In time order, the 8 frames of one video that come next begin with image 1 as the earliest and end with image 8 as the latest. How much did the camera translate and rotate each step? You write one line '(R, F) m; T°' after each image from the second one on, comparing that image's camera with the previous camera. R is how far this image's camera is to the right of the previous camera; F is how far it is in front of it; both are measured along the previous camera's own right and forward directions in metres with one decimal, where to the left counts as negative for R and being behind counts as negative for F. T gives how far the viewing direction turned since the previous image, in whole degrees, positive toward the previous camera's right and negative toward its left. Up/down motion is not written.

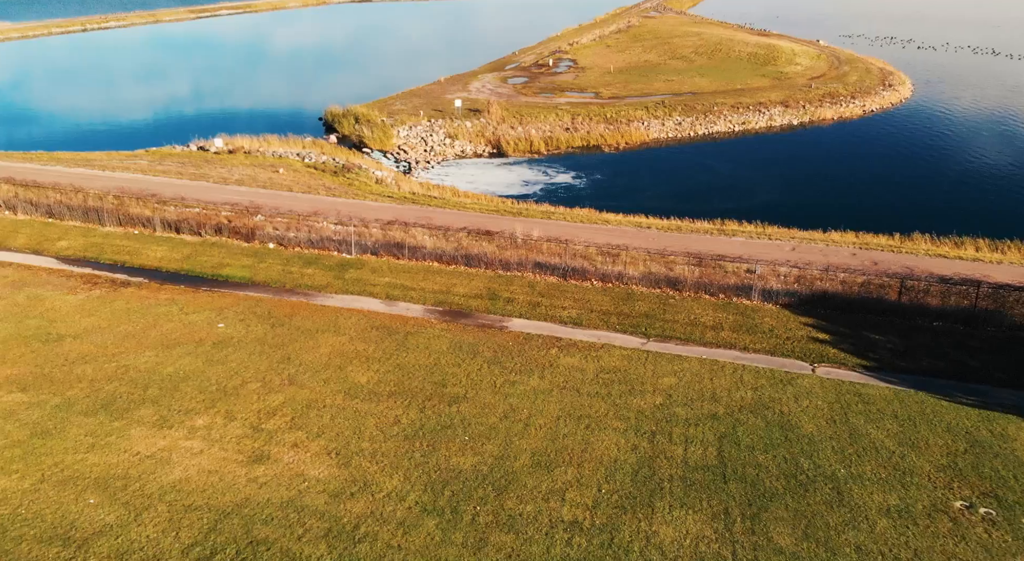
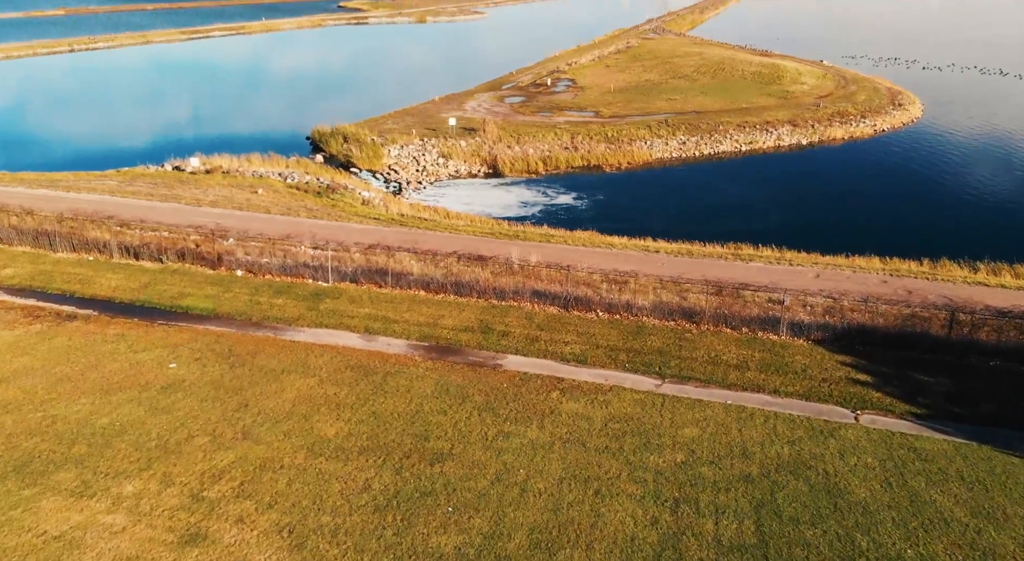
(+0.1, +2.5) m; 0°
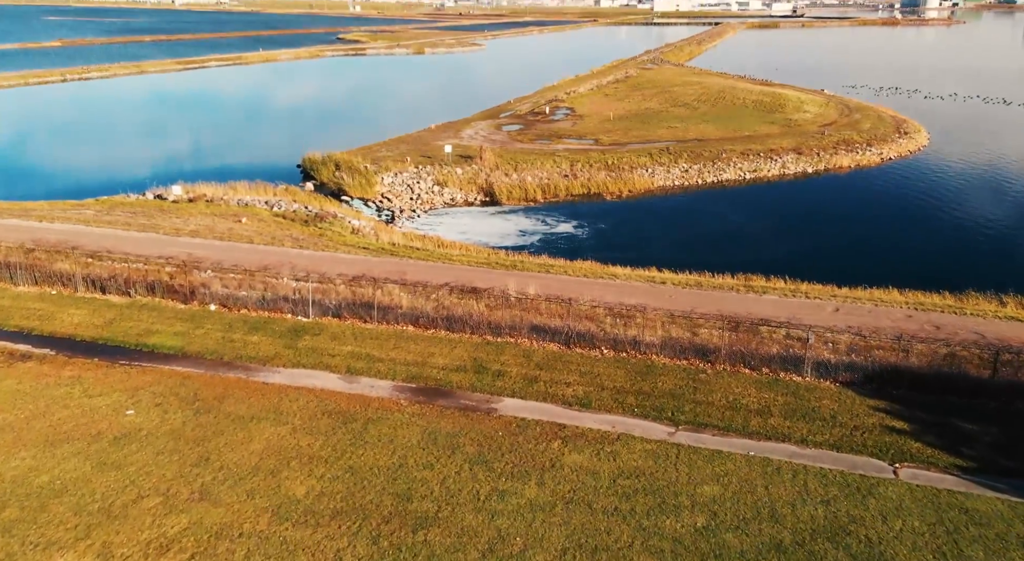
(+0.1, +1.6) m; 0°
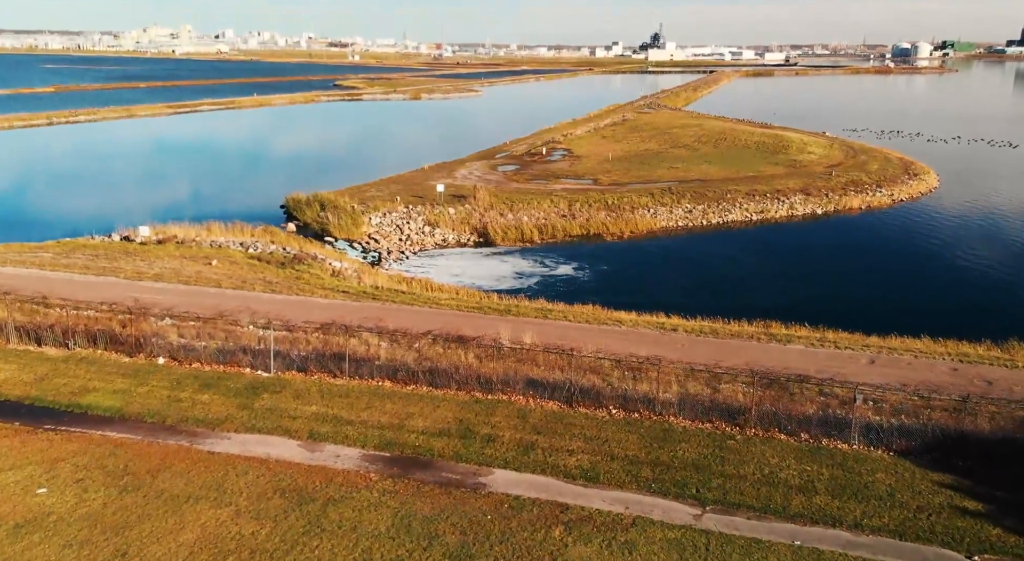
(+0.1, +2.5) m; 0°
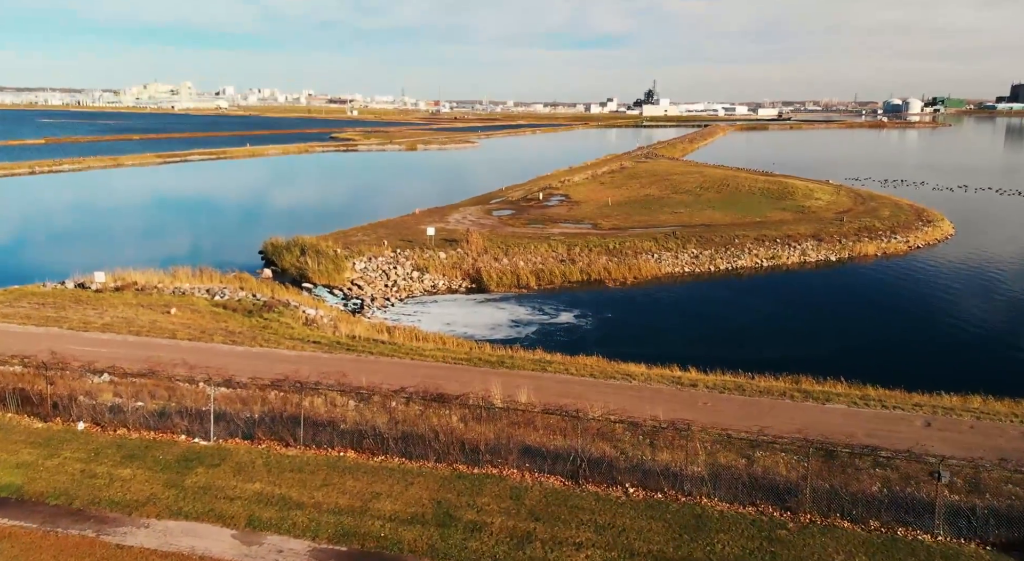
(+0.1, +2.8) m; 0°
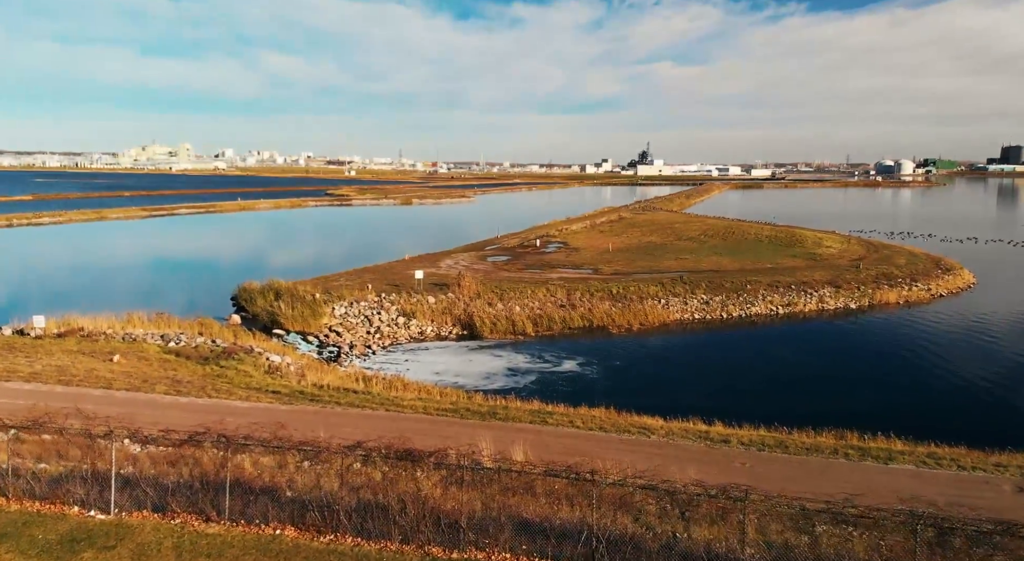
(+0.1, +3.0) m; 0°
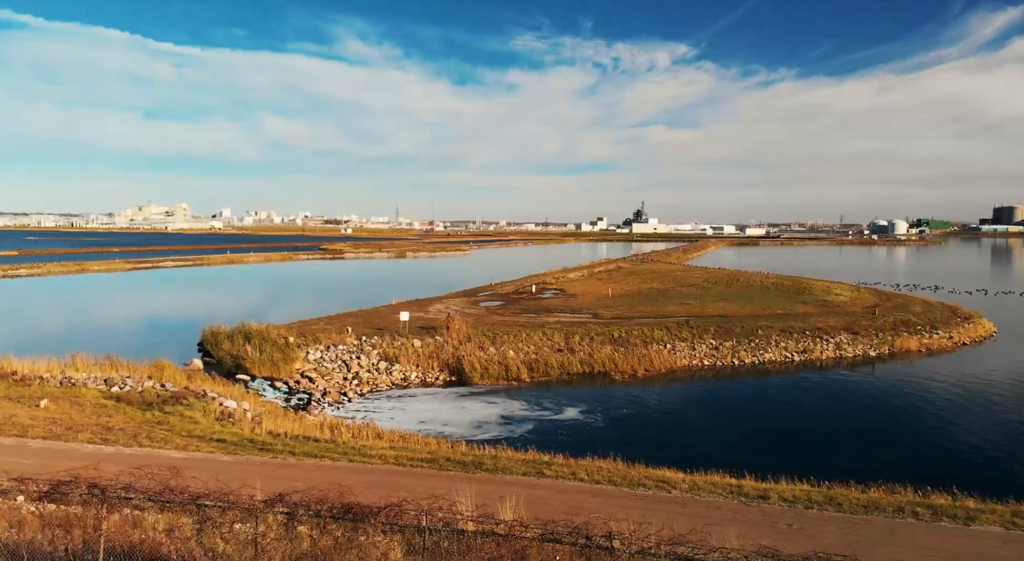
(+0.1, +2.6) m; 0°
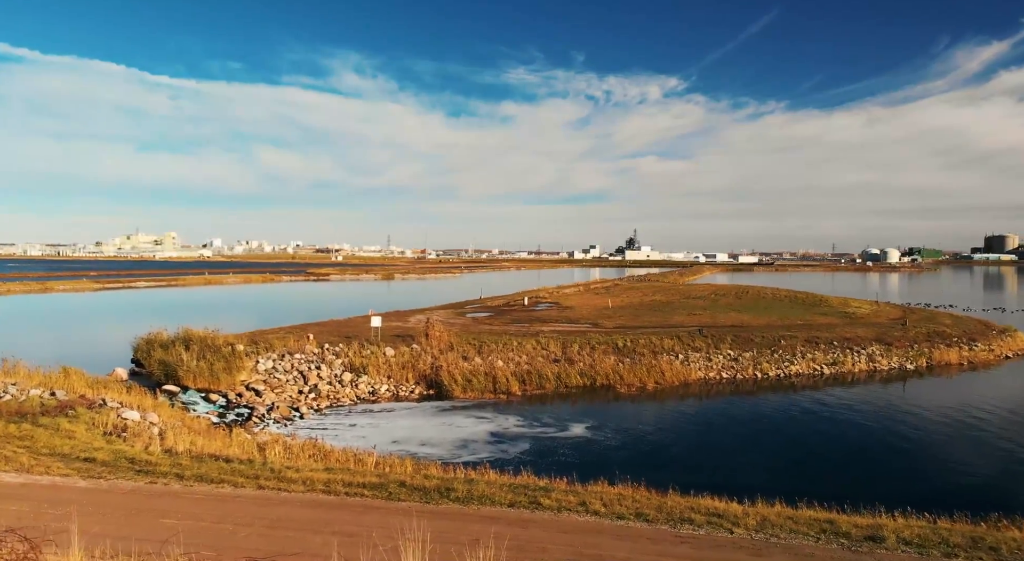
(+0.1, +4.1) m; +1°
